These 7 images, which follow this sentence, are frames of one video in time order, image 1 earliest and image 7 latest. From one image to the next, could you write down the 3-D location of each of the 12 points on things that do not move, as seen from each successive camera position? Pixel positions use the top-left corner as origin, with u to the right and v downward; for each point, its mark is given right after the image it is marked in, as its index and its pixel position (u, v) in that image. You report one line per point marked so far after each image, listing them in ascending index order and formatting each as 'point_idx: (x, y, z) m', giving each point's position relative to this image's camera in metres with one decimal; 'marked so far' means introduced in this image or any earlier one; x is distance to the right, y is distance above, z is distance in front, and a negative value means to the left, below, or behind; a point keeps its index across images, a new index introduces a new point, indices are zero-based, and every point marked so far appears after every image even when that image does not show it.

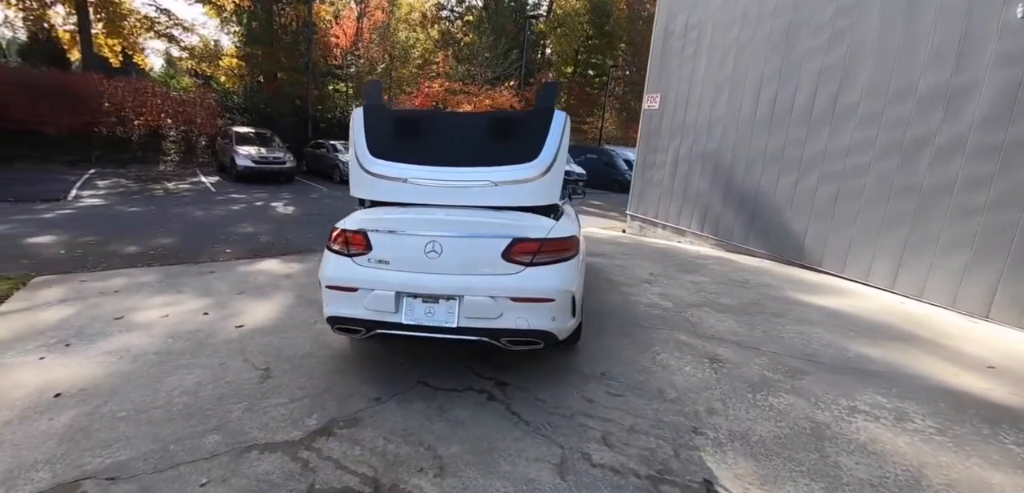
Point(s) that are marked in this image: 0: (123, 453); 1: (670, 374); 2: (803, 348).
0: (-1.9, -1.0, +2.3) m
1: (+1.1, -0.9, +3.3) m
2: (+2.5, -0.9, +4.0) m
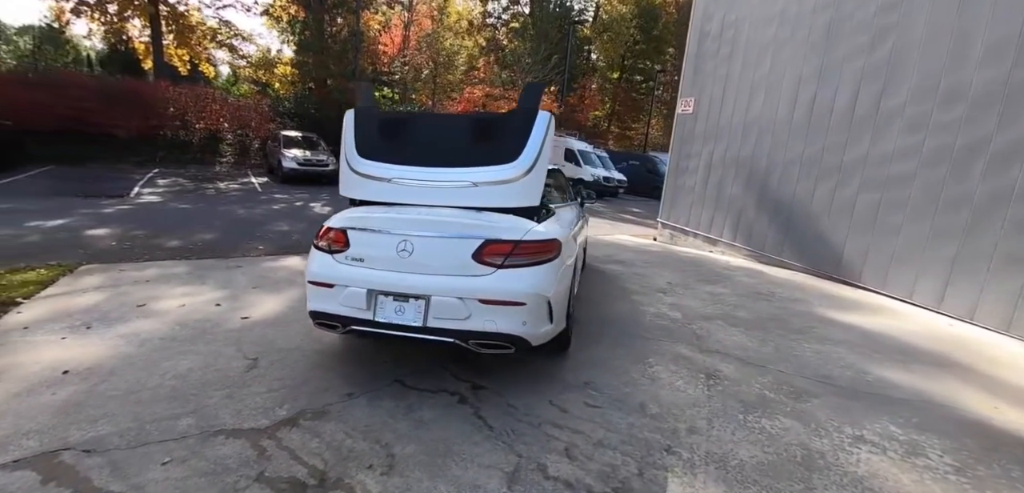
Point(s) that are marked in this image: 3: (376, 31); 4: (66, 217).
0: (-2.1, -1.0, +2.5) m
1: (+1.0, -1.0, +3.2) m
2: (+2.4, -1.0, +3.7) m
3: (-5.7, +8.9, +19.1) m
4: (-6.8, +0.4, +7.1) m
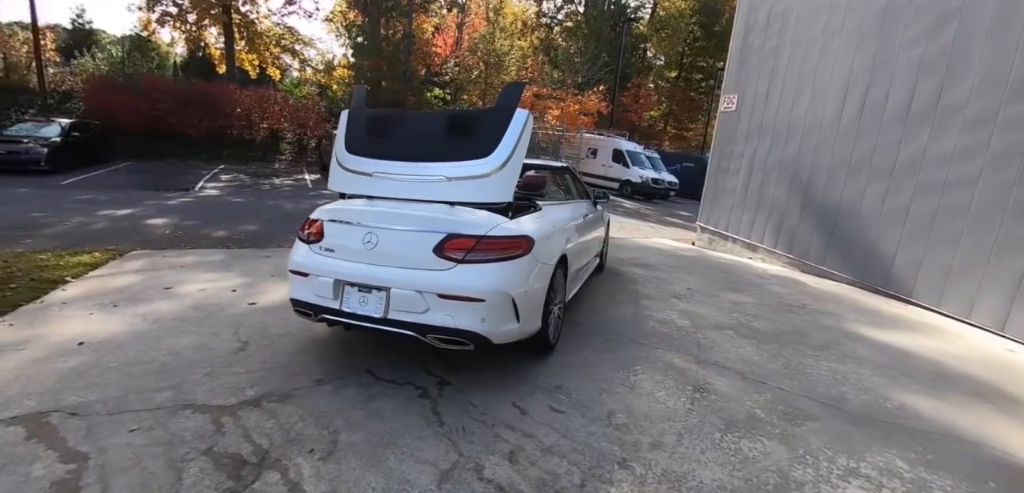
0: (-2.4, -0.9, +2.7) m
1: (+0.8, -1.0, +3.0) m
2: (+2.3, -1.0, +3.3) m
3: (-3.6, +9.0, +19.7) m
4: (-6.4, +0.6, +7.9) m
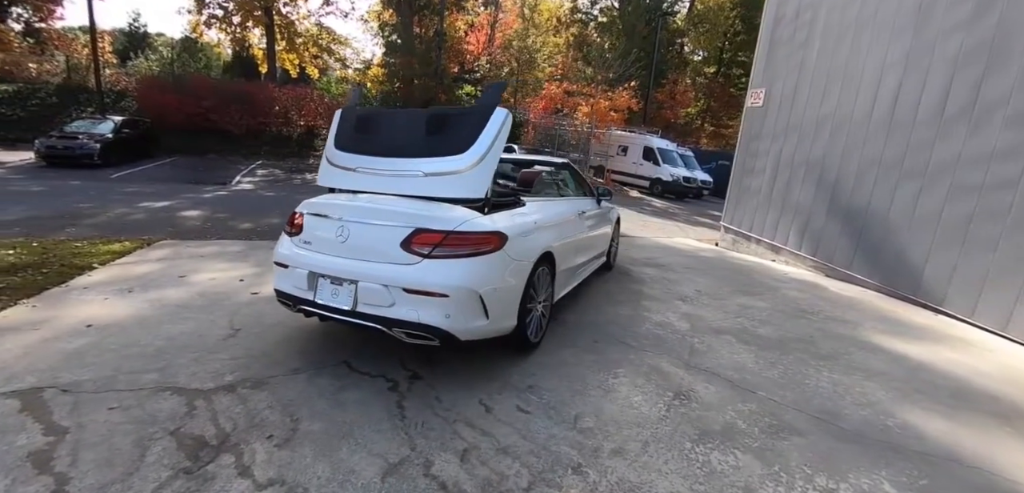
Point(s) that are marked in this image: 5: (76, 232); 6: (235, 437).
0: (-2.6, -0.8, +2.9) m
1: (+0.6, -1.0, +2.9) m
2: (+2.1, -1.1, +3.1) m
3: (-2.1, +9.2, +19.9) m
4: (-6.2, +0.8, +8.4) m
5: (-5.7, +0.2, +6.1) m
6: (-1.4, -1.0, +2.4) m
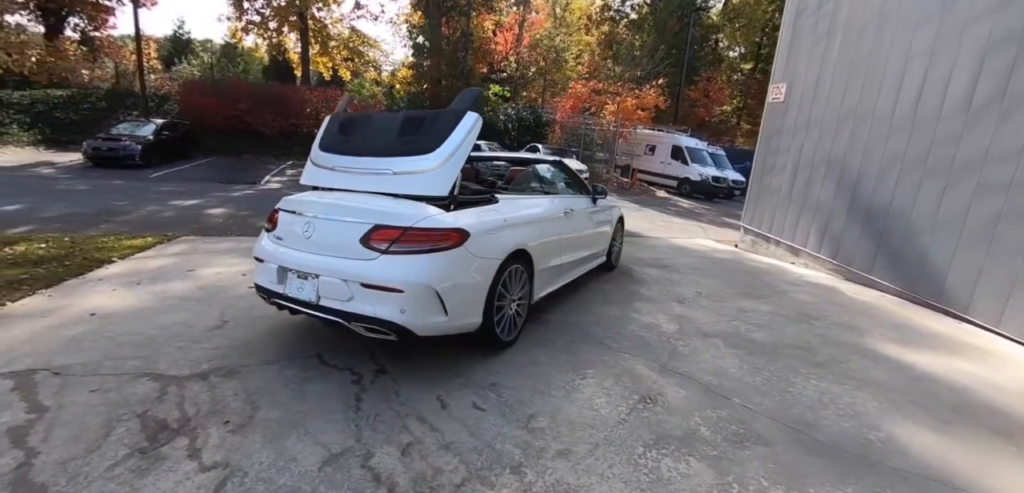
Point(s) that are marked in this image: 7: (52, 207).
0: (-2.9, -0.7, +3.1) m
1: (+0.3, -1.0, +2.9) m
2: (+1.8, -1.1, +2.9) m
3: (-0.9, +9.2, +20.0) m
4: (-5.9, +0.9, +8.9) m
5: (-5.7, +0.3, +6.6) m
6: (-1.7, -0.9, +2.5) m
7: (-7.2, +0.6, +7.3) m
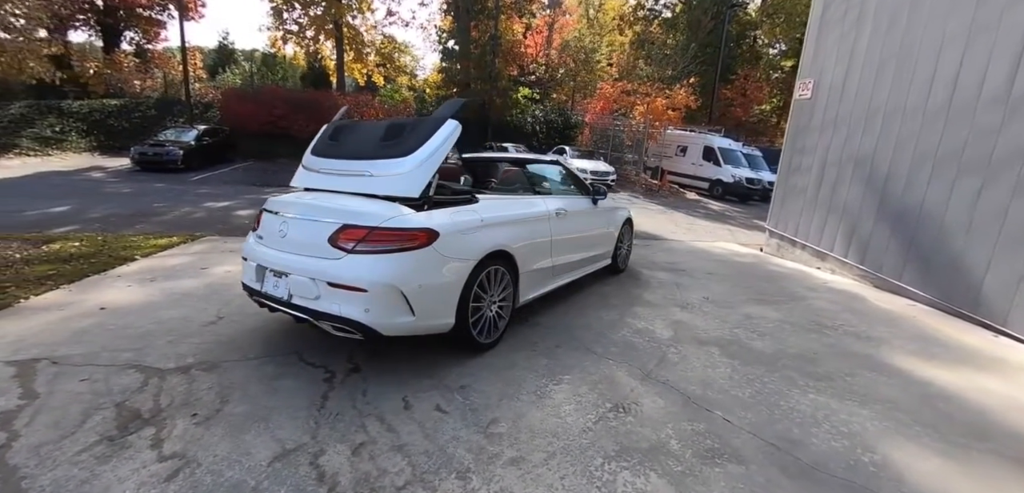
0: (-3.0, -0.7, +3.3) m
1: (+0.1, -1.0, +2.8) m
2: (+1.6, -1.1, +2.7) m
3: (+0.4, +9.1, +20.0) m
4: (-5.6, +0.9, +9.3) m
5: (-5.6, +0.3, +7.0) m
6: (-1.9, -0.9, +2.6) m
7: (-7.0, +0.6, +7.9) m
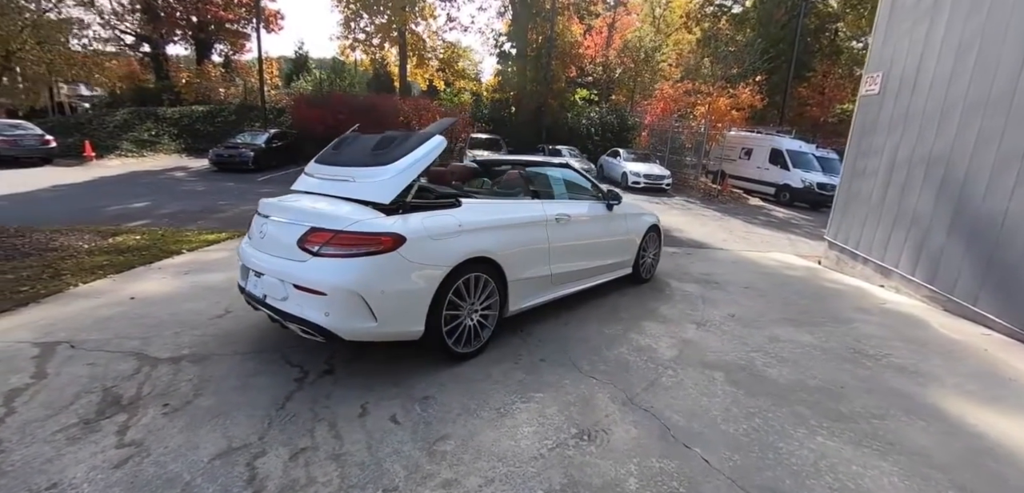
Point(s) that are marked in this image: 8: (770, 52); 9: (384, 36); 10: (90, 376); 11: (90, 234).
0: (-3.2, -0.7, +3.6) m
1: (-0.1, -1.0, +2.6) m
2: (+1.4, -1.2, +2.4) m
3: (+3.0, +8.9, +19.6) m
4: (-4.8, +1.0, +9.9) m
5: (-5.1, +0.4, +7.6) m
6: (-2.2, -0.9, +2.8) m
7: (-6.4, +0.8, +8.7) m
8: (+11.4, +8.4, +19.6) m
9: (-5.2, +8.8, +19.6) m
10: (-2.7, -0.8, +3.0) m
11: (-5.5, +0.2, +6.1) m
